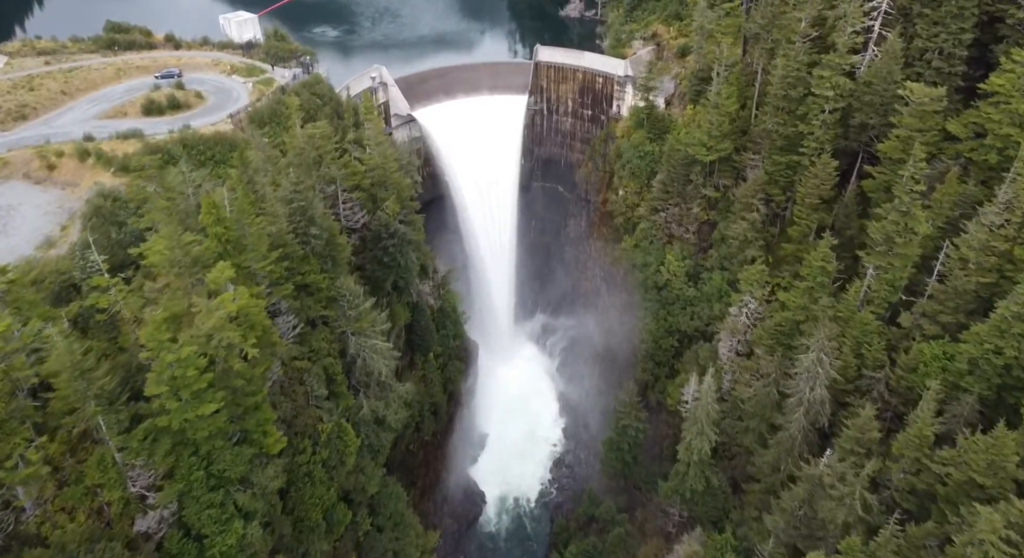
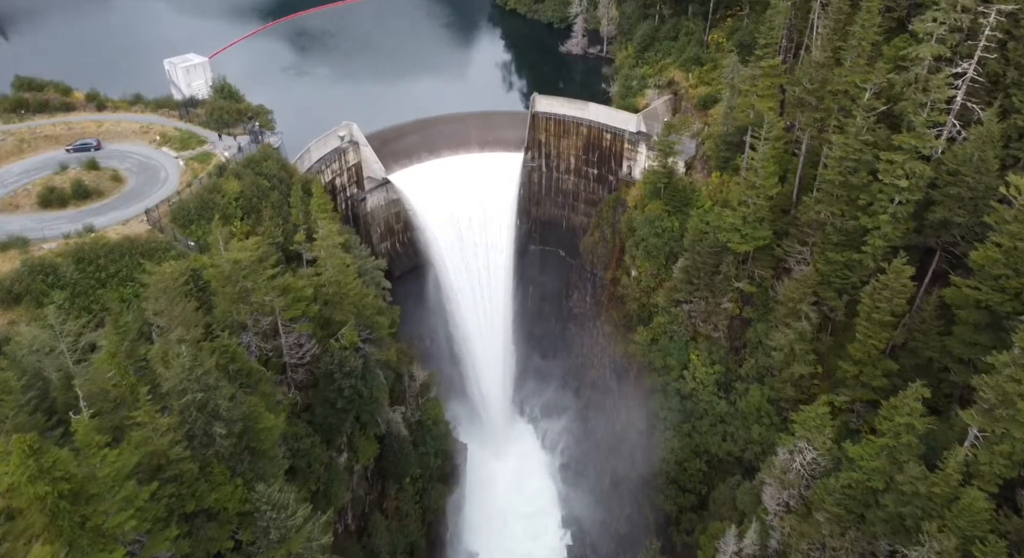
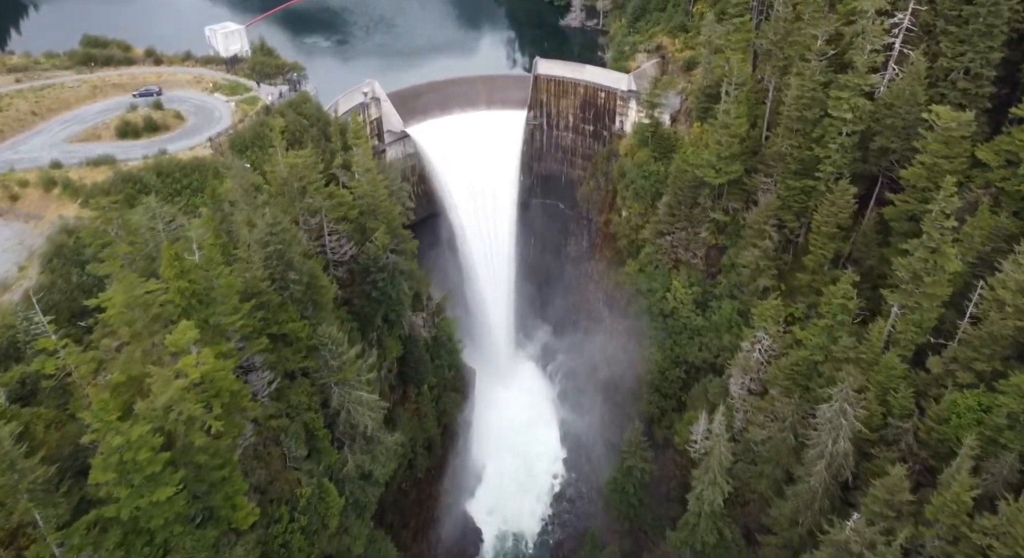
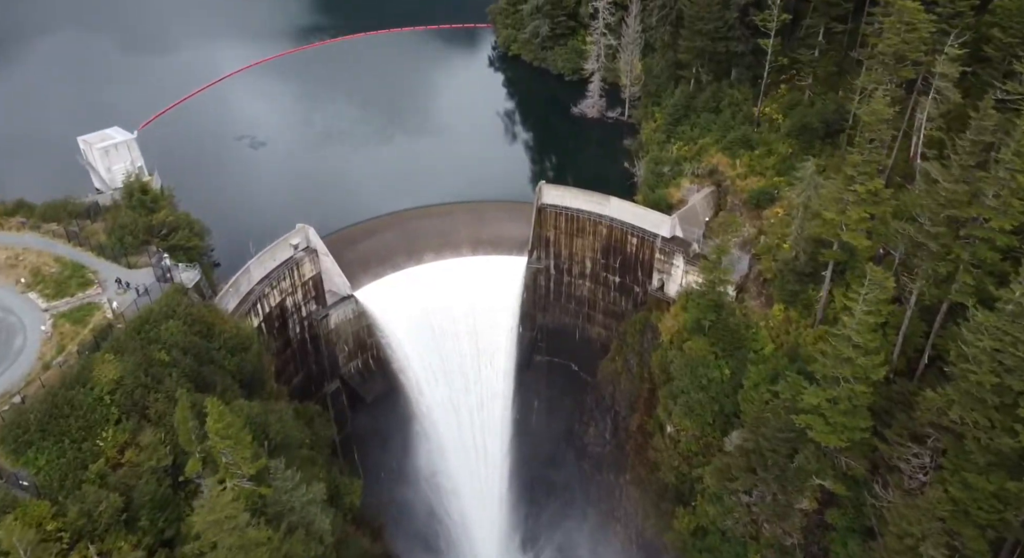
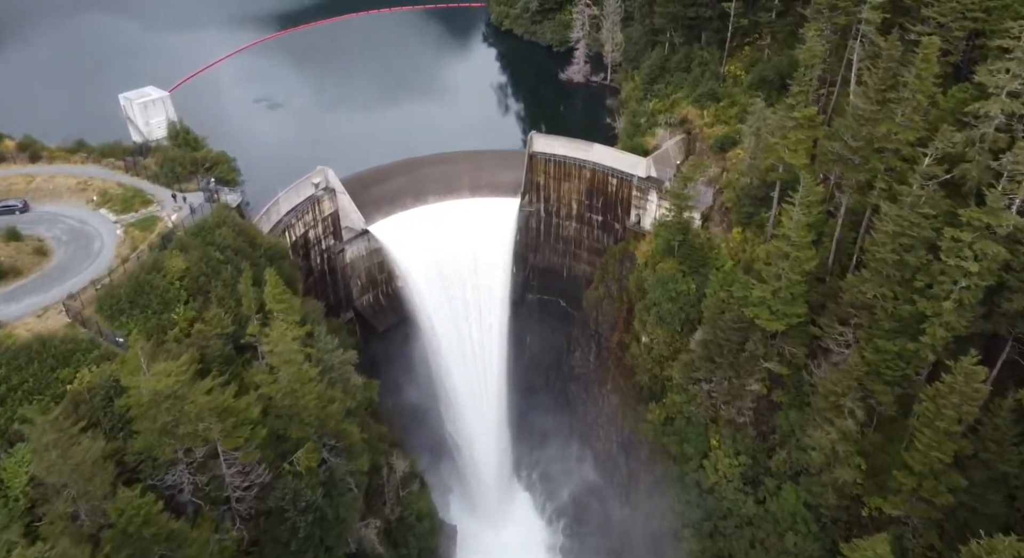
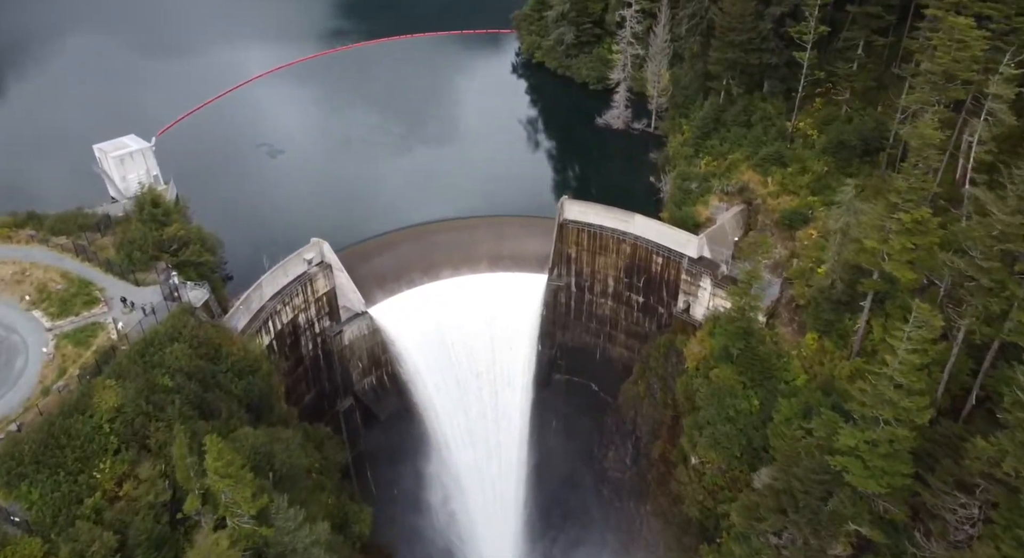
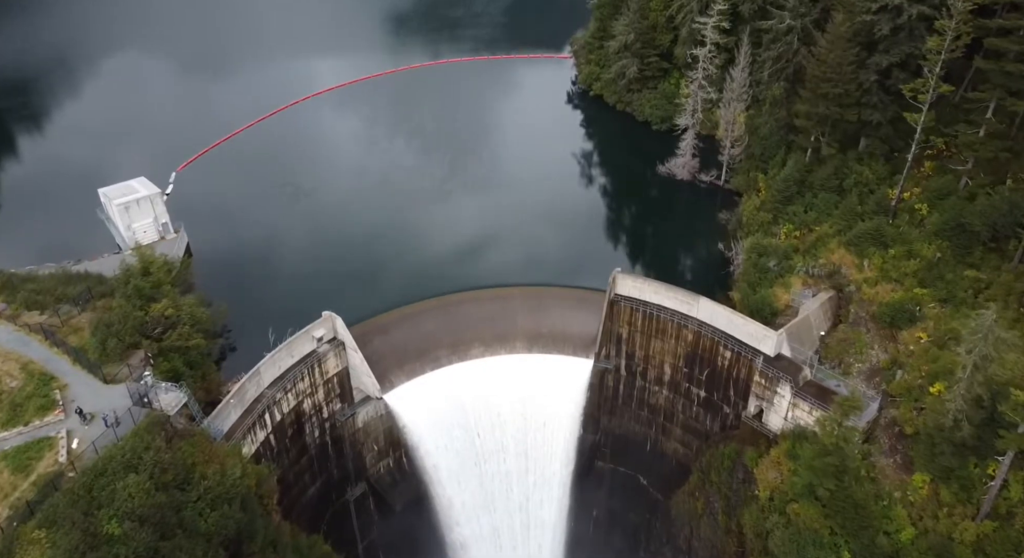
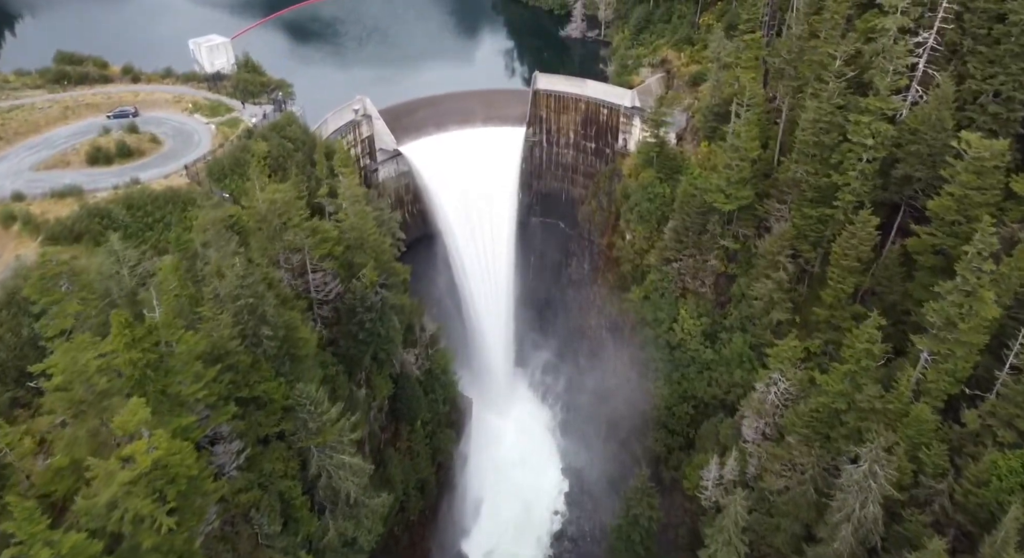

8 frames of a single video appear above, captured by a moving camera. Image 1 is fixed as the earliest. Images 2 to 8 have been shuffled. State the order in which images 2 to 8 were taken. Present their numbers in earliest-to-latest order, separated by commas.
3, 8, 2, 5, 4, 6, 7
